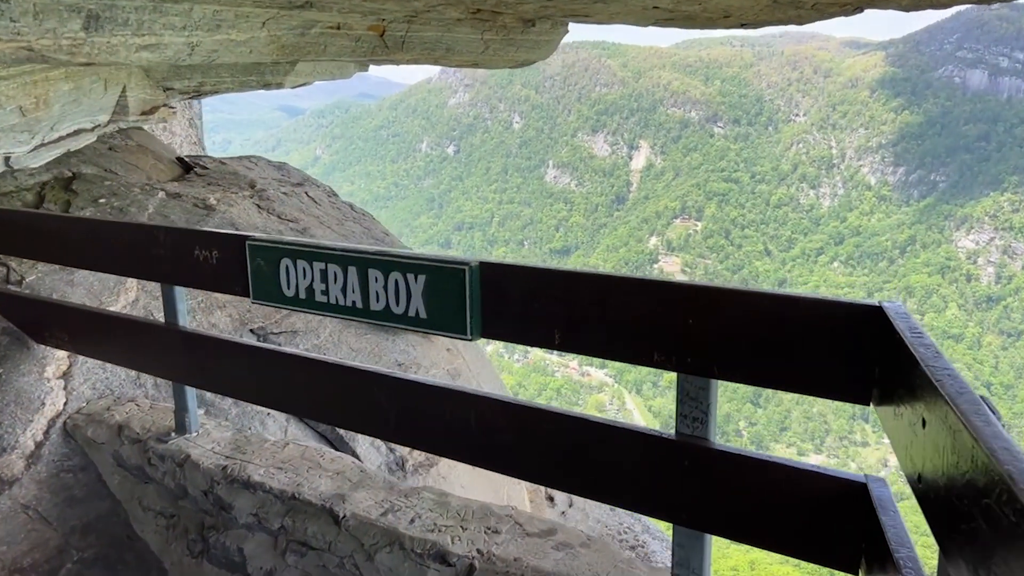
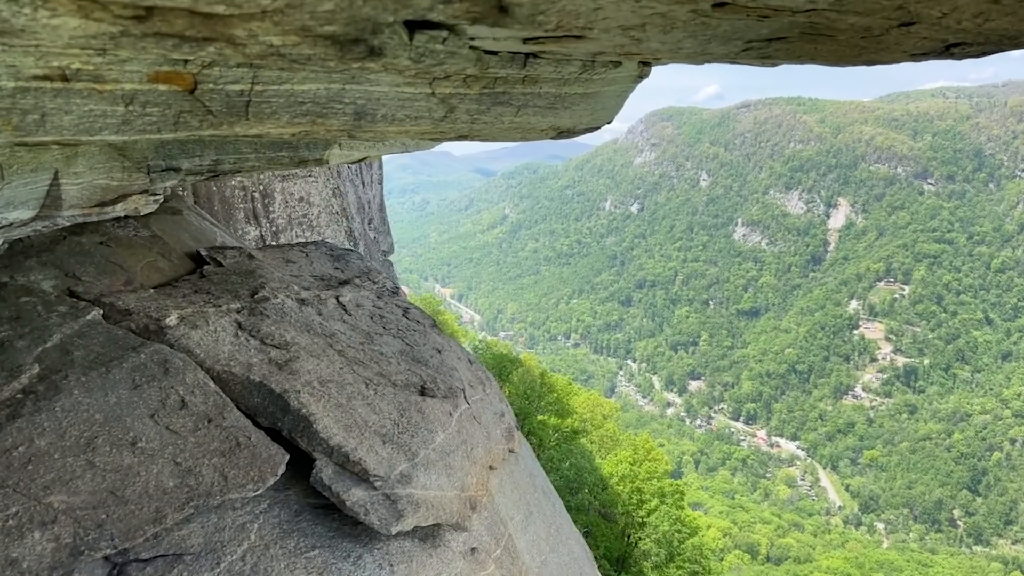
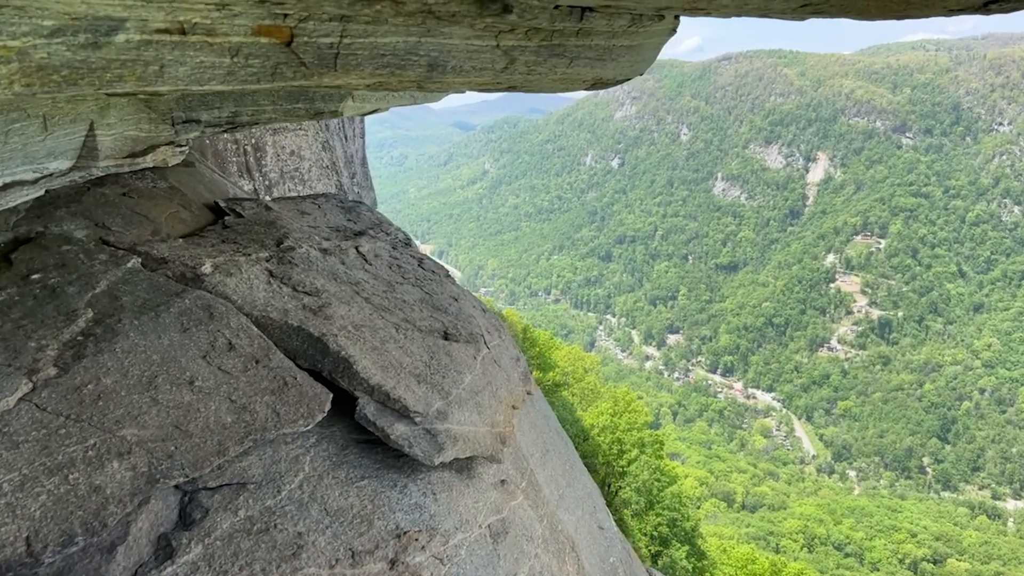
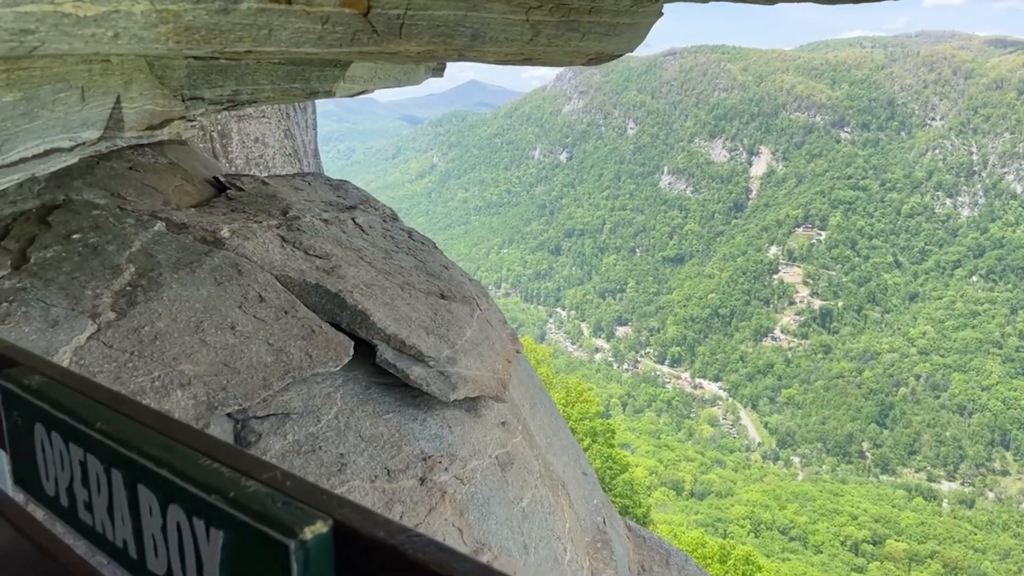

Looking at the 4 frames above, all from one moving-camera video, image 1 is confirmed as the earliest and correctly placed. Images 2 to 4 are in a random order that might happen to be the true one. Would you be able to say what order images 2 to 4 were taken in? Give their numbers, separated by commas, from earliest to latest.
4, 3, 2
